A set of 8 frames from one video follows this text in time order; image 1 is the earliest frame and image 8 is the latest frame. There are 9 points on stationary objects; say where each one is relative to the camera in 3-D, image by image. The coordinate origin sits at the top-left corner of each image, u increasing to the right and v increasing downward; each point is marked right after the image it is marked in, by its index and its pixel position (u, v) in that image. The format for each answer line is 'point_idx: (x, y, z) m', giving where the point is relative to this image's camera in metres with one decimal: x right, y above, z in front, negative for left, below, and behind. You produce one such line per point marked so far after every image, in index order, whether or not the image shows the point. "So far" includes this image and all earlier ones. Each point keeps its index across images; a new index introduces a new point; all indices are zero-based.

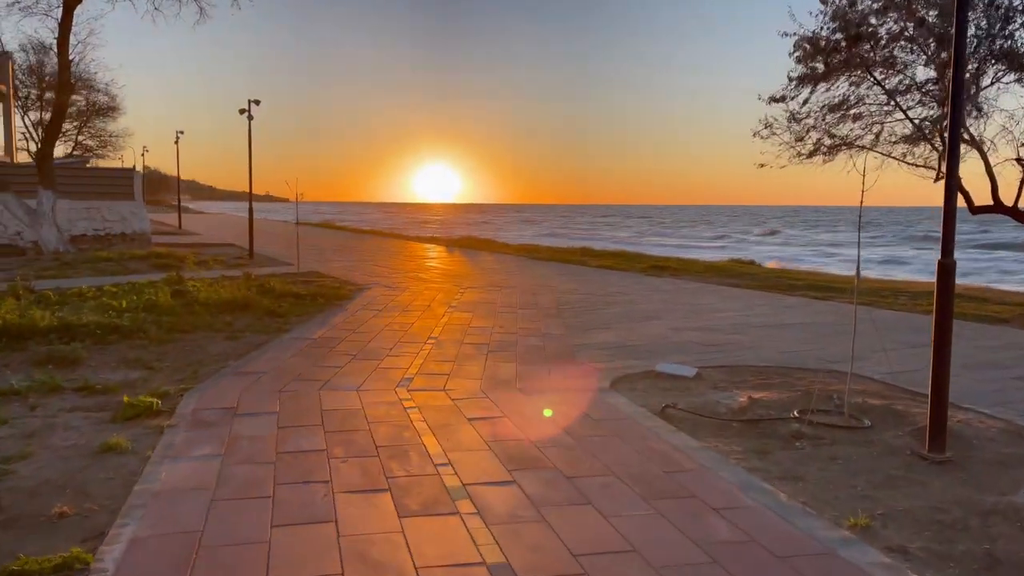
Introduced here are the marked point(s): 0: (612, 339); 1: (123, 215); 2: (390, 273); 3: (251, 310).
0: (+0.9, -0.5, +7.6) m
1: (-8.7, +1.6, +18.0) m
2: (-2.1, +0.3, +13.6) m
3: (-2.8, -0.3, +8.6) m
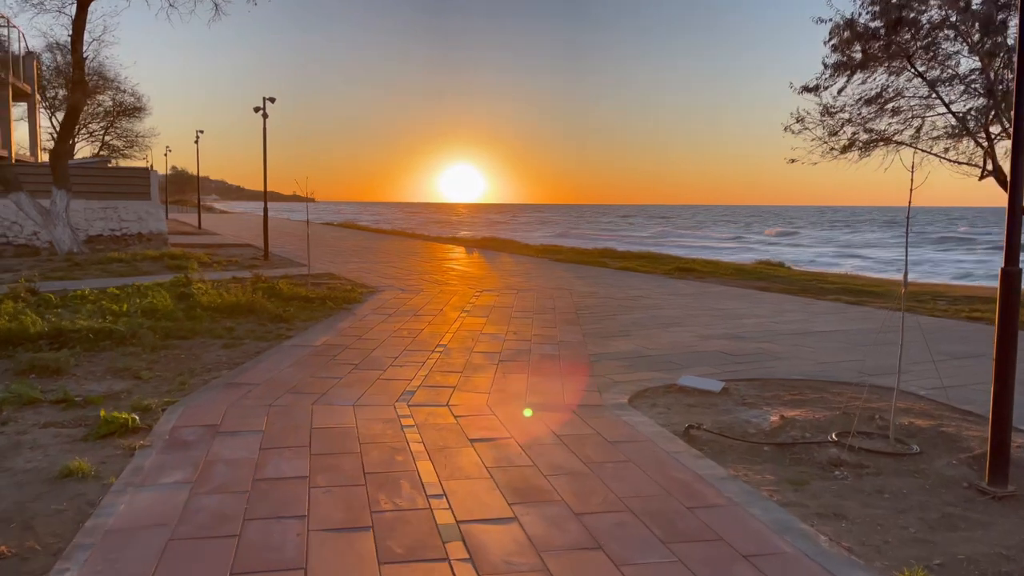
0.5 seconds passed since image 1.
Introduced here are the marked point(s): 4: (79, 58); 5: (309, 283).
0: (+1.1, -0.5, +7.1) m
1: (-8.3, +1.6, +17.8) m
2: (-1.7, +0.2, +13.2) m
3: (-2.7, -0.3, +8.3) m
4: (-7.8, +4.2, +14.5) m
5: (-2.8, +0.1, +11.0) m
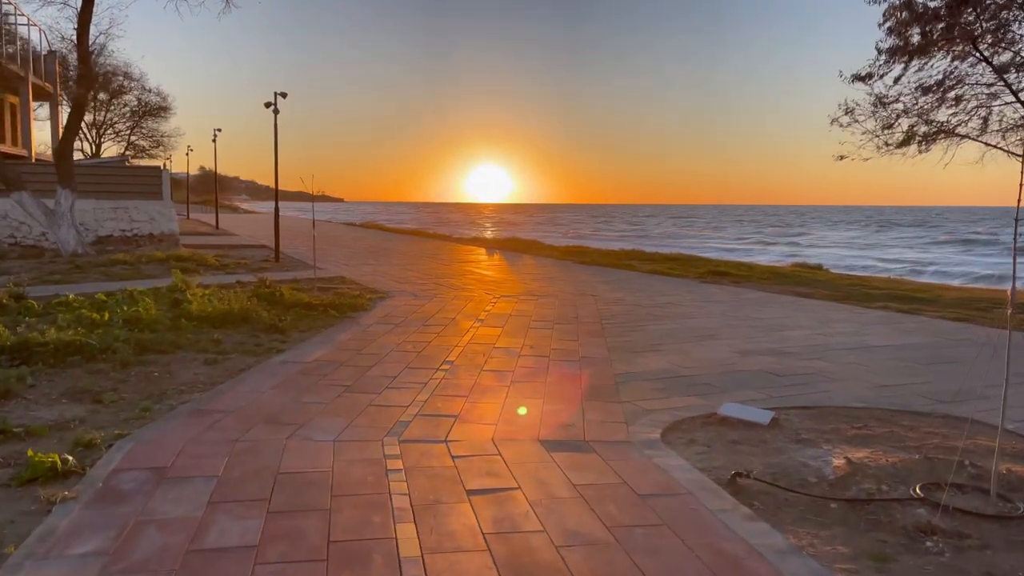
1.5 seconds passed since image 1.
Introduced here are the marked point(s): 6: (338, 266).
0: (+1.2, -0.6, +6.3) m
1: (-7.8, +1.6, +17.3) m
2: (-1.4, +0.1, +12.5) m
3: (-2.5, -0.4, +7.6) m
4: (-7.5, +4.1, +14.0) m
5: (-2.5, 0.0, +10.3) m
6: (-3.1, +0.4, +14.4) m
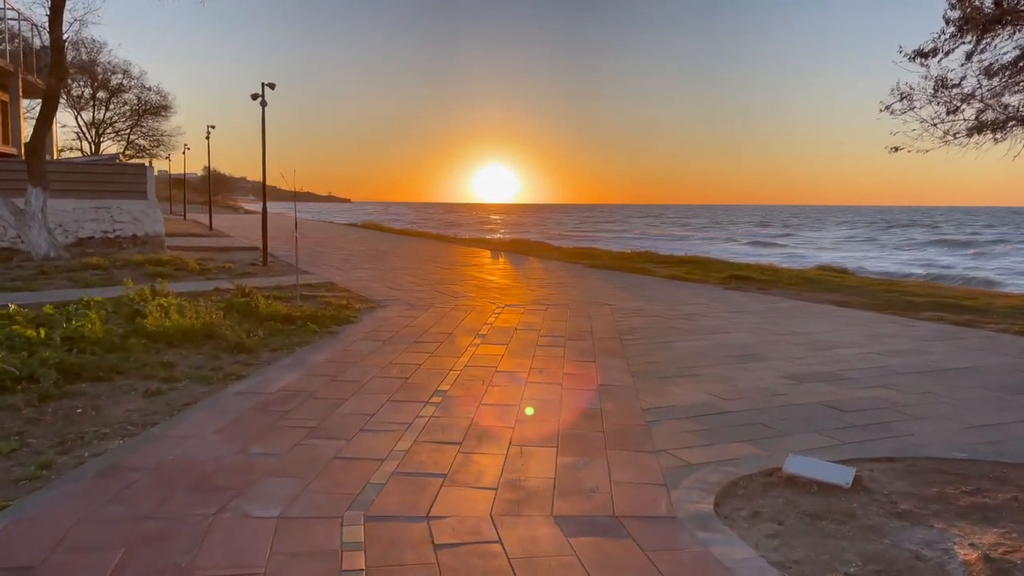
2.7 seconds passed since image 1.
0: (+1.2, -0.7, +5.2) m
1: (-7.7, +1.5, +16.3) m
2: (-1.3, 0.0, +11.4) m
3: (-2.5, -0.5, +6.5) m
4: (-7.4, +4.0, +12.9) m
5: (-2.5, -0.1, +9.3) m
6: (-3.0, +0.3, +13.4) m
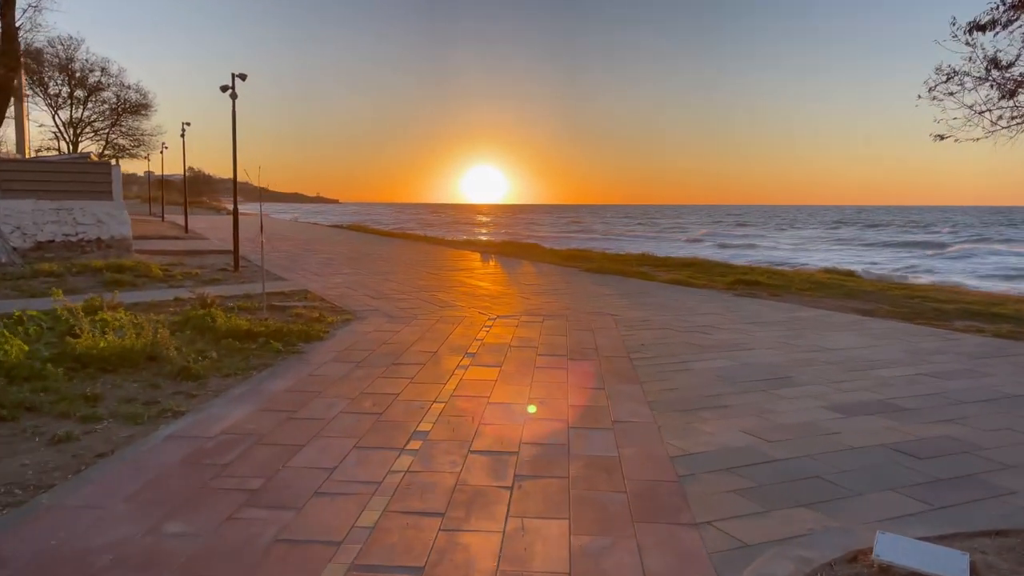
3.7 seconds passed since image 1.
0: (+1.2, -0.8, +4.3) m
1: (-7.9, +1.3, +15.2) m
2: (-1.4, -0.1, +10.5) m
3: (-2.5, -0.6, +5.5) m
4: (-7.5, +3.9, +11.9) m
5: (-2.6, -0.2, +8.3) m
6: (-3.2, +0.2, +12.4) m
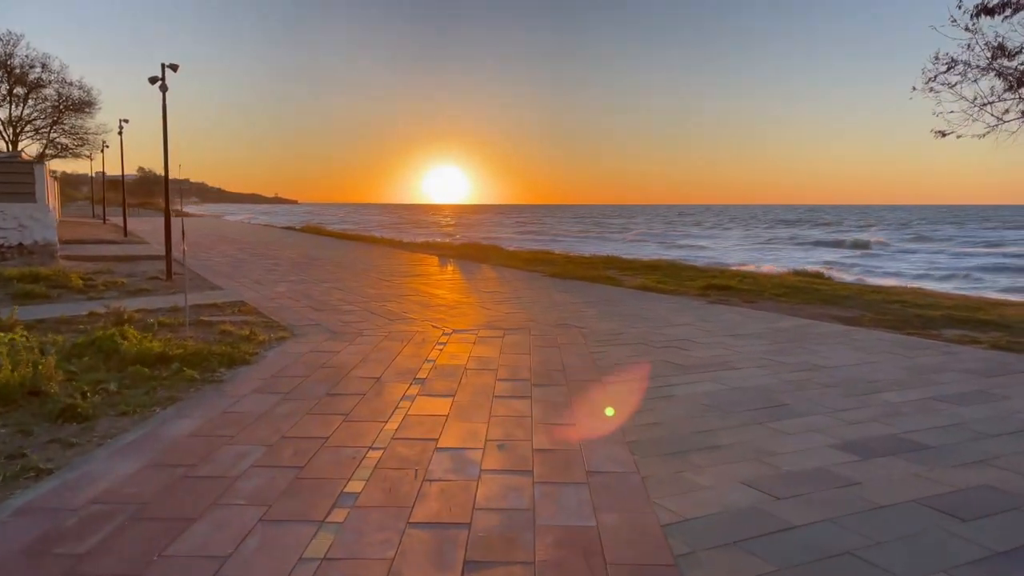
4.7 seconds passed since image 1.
0: (+1.0, -0.9, +3.5) m
1: (-8.6, +1.2, +14.0) m
2: (-1.9, -0.2, +9.6) m
3: (-2.8, -0.7, +4.6) m
4: (-8.1, +3.7, +10.7) m
5: (-3.0, -0.3, +7.3) m
6: (-3.8, +0.1, +11.4) m
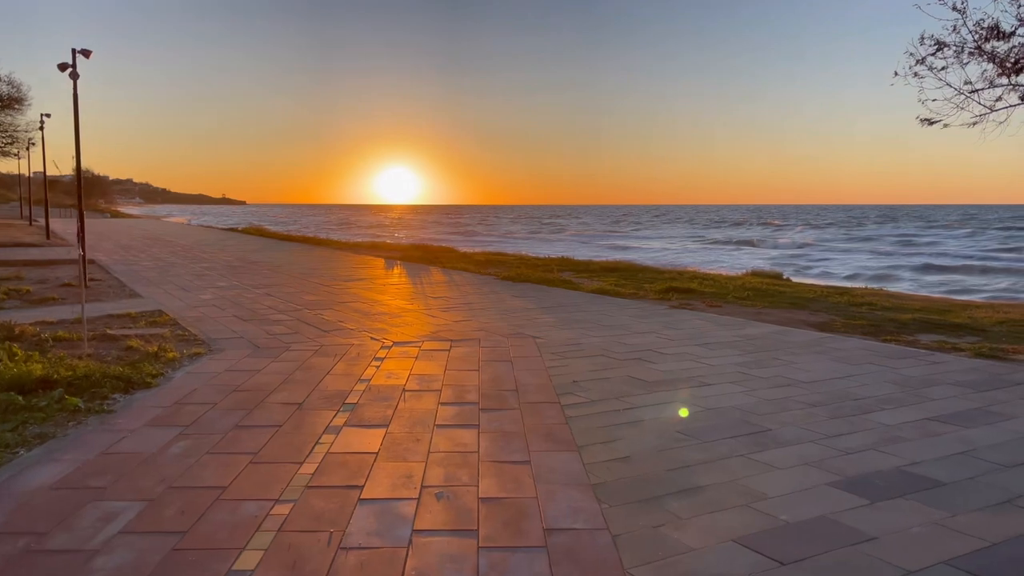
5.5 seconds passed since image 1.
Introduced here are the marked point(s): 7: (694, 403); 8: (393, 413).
0: (+0.8, -0.9, +2.8) m
1: (-9.4, +1.0, +12.8) m
2: (-2.5, -0.3, +8.7) m
3: (-3.0, -0.8, +3.7) m
4: (-8.8, +3.6, +9.5) m
5: (-3.4, -0.4, +6.4) m
6: (-4.4, 0.0, +10.4) m
7: (+1.1, -0.7, +4.9) m
8: (-0.7, -0.7, +4.6) m
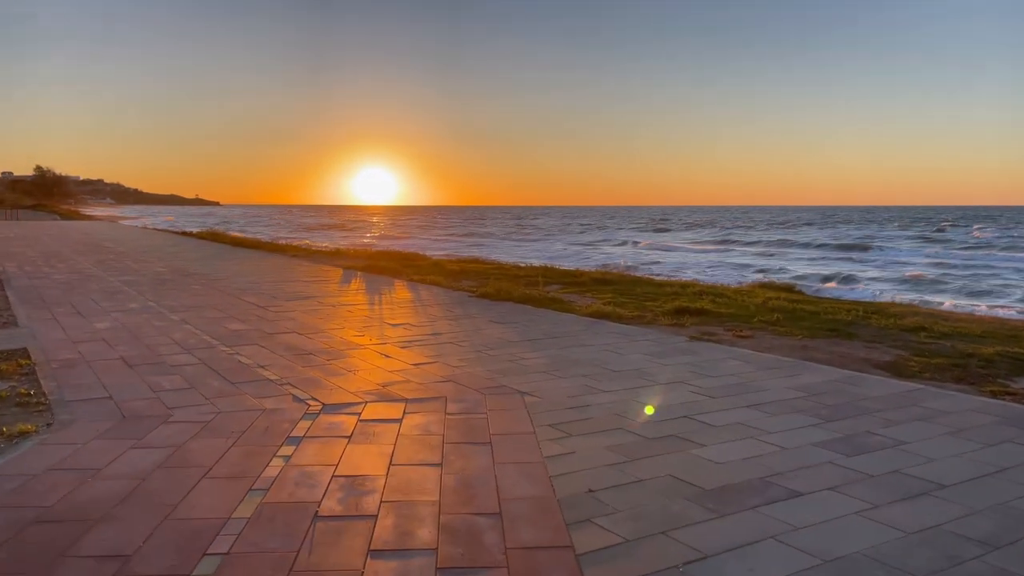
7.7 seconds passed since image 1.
0: (+0.8, -1.2, +0.9) m
1: (-9.7, +0.8, +10.5) m
2: (-2.7, -0.5, +6.6) m
3: (-3.1, -1.0, +1.6) m
4: (-9.0, +3.3, +7.3) m
5: (-3.5, -0.7, +4.4) m
6: (-4.6, -0.3, +8.3) m
7: (+1.0, -0.9, +2.9) m
8: (-0.7, -1.0, +2.6) m
